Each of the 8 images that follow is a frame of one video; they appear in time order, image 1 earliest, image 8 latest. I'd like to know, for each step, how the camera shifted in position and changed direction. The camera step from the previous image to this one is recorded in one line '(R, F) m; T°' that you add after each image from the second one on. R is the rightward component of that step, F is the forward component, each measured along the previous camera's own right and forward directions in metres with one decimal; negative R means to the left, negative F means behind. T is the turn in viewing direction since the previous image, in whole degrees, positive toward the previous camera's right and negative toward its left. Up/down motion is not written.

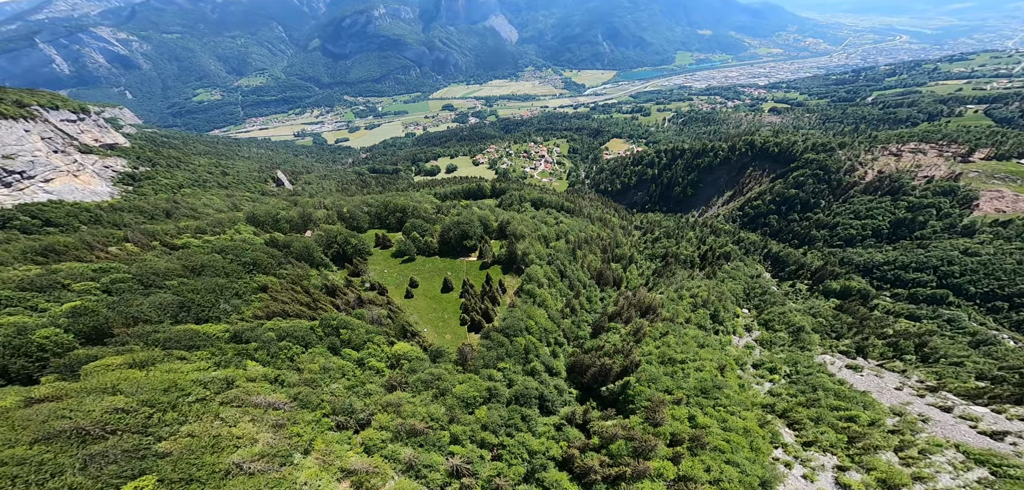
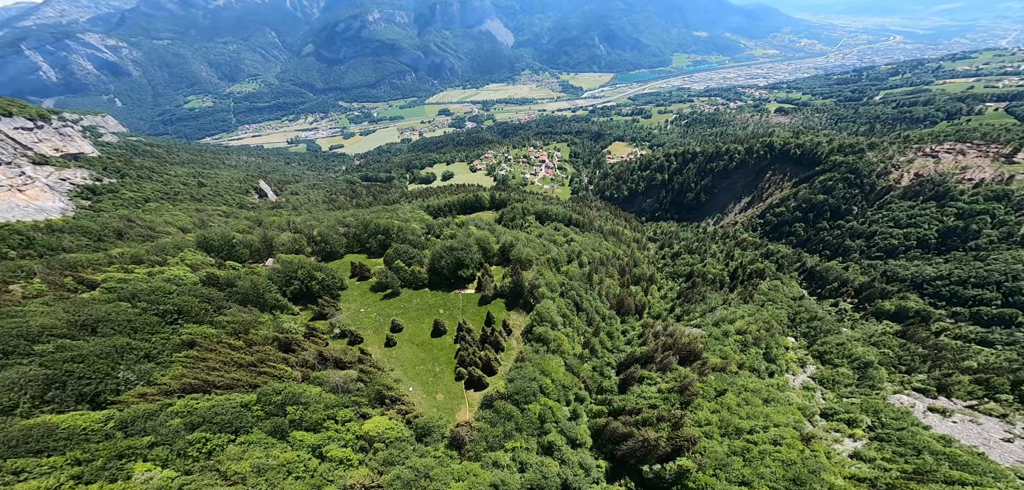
(-1.2, +13.3) m; 0°
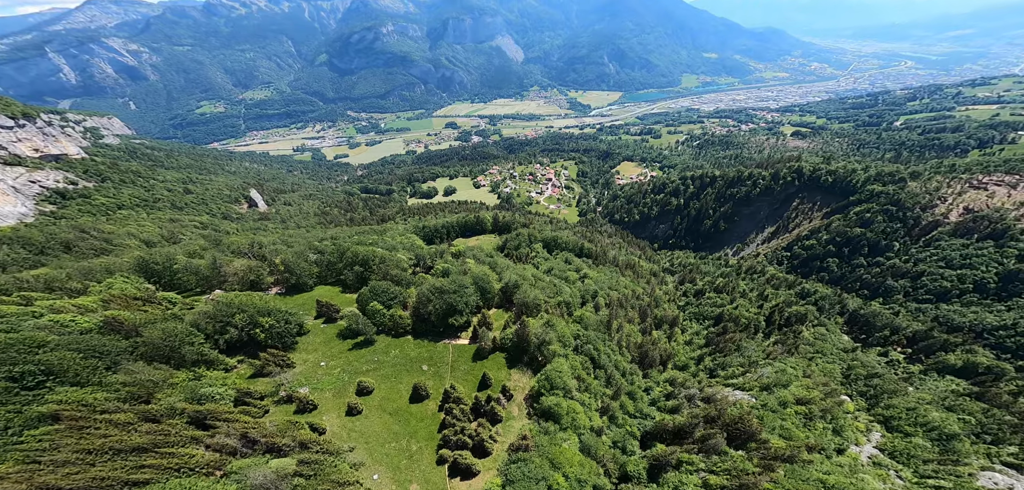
(-0.4, +11.4) m; 0°
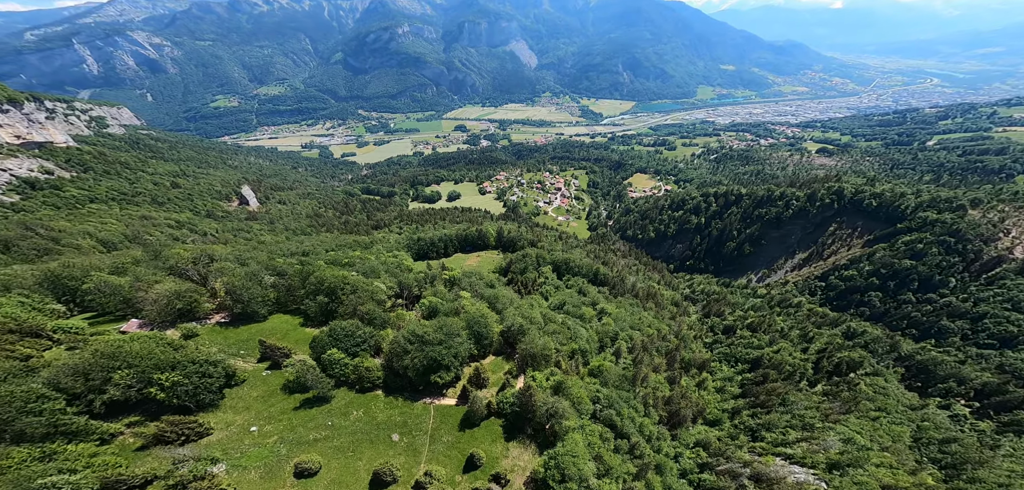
(-0.2, +11.1) m; -1°
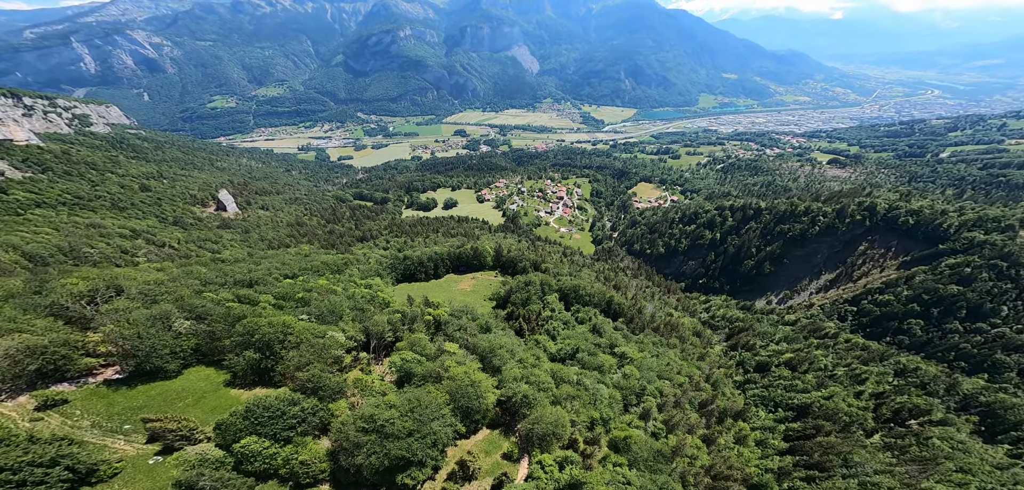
(-0.2, +11.0) m; 0°
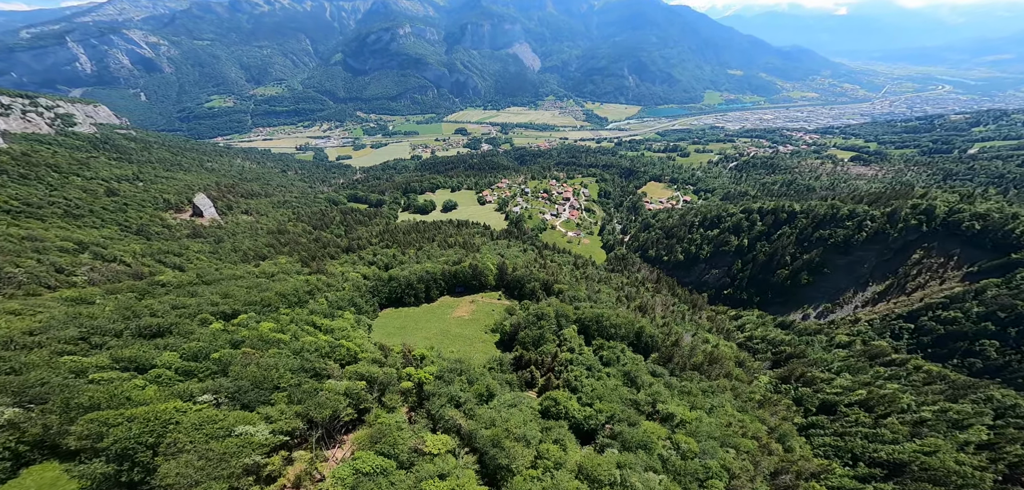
(-0.8, +12.6) m; 0°
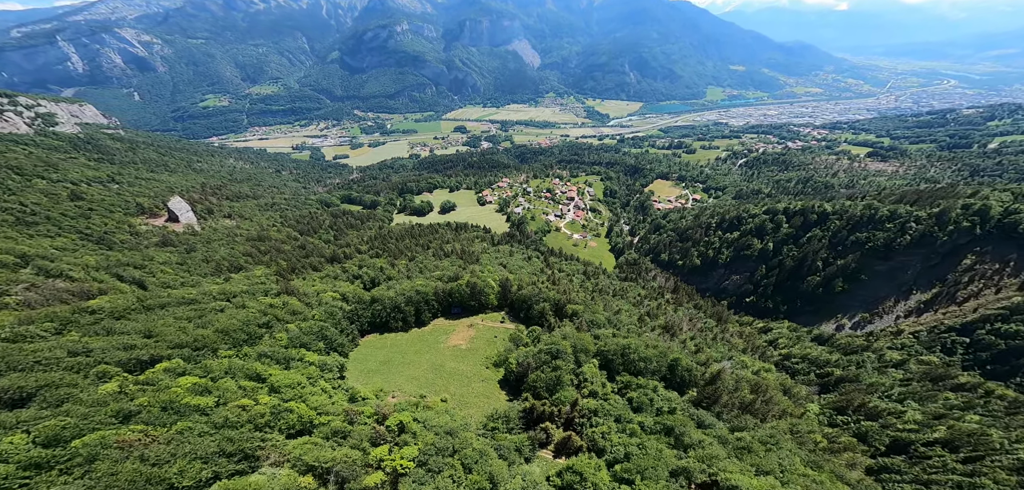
(-0.8, +9.8) m; 0°
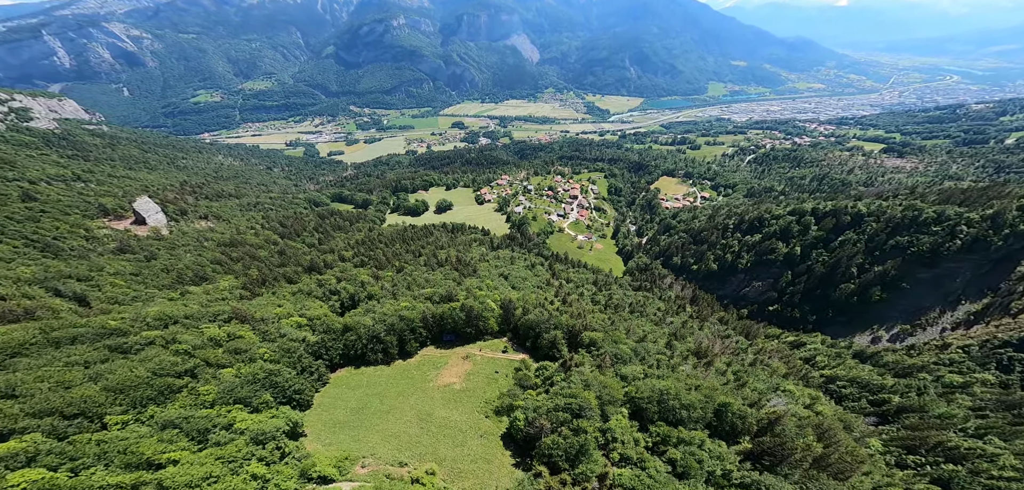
(-0.7, +9.9) m; 0°
